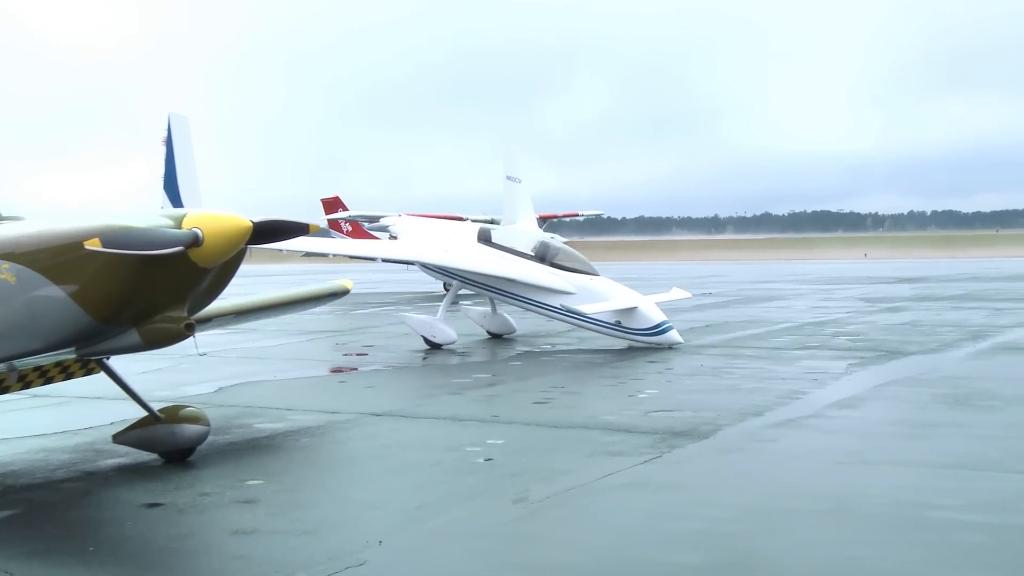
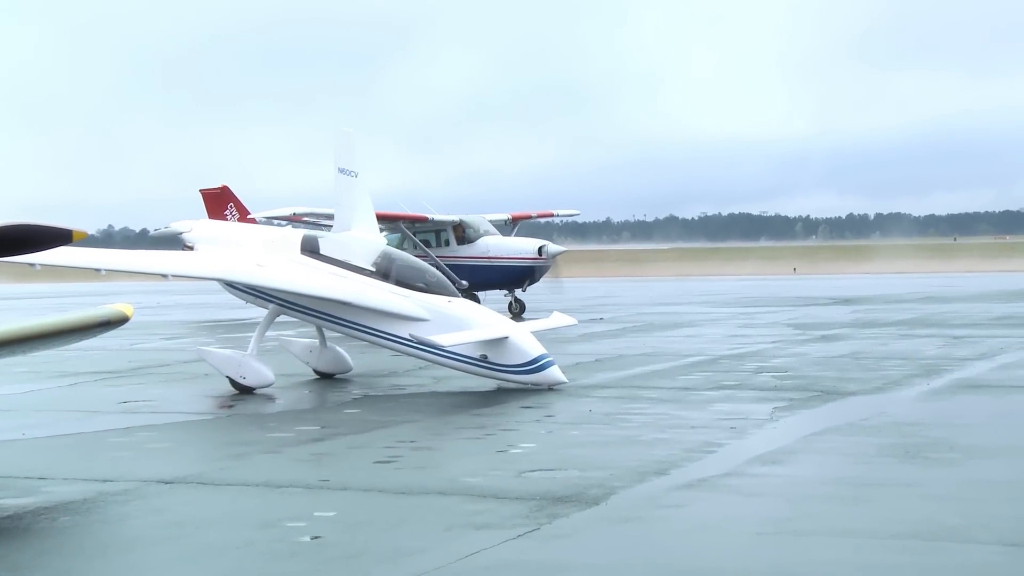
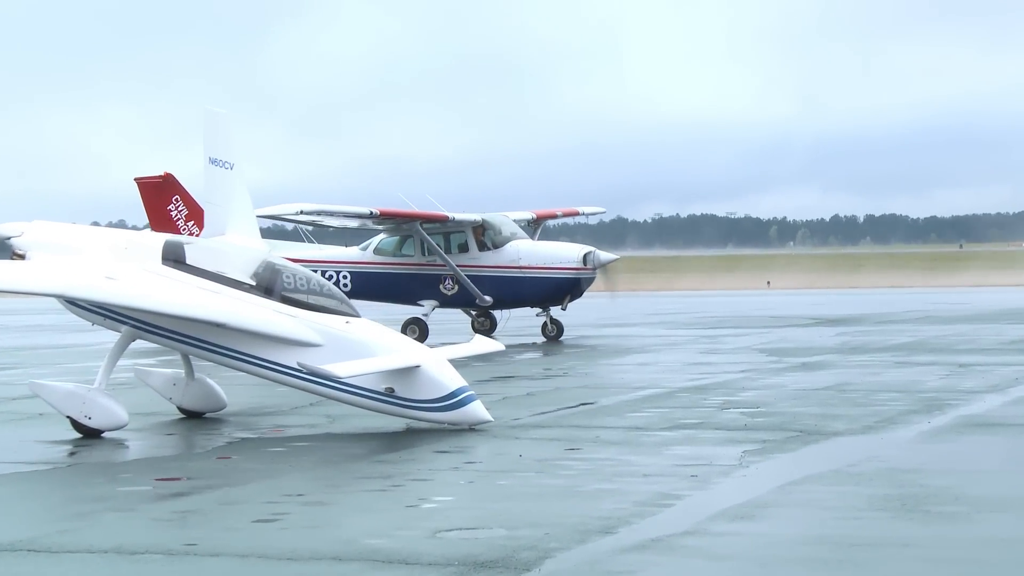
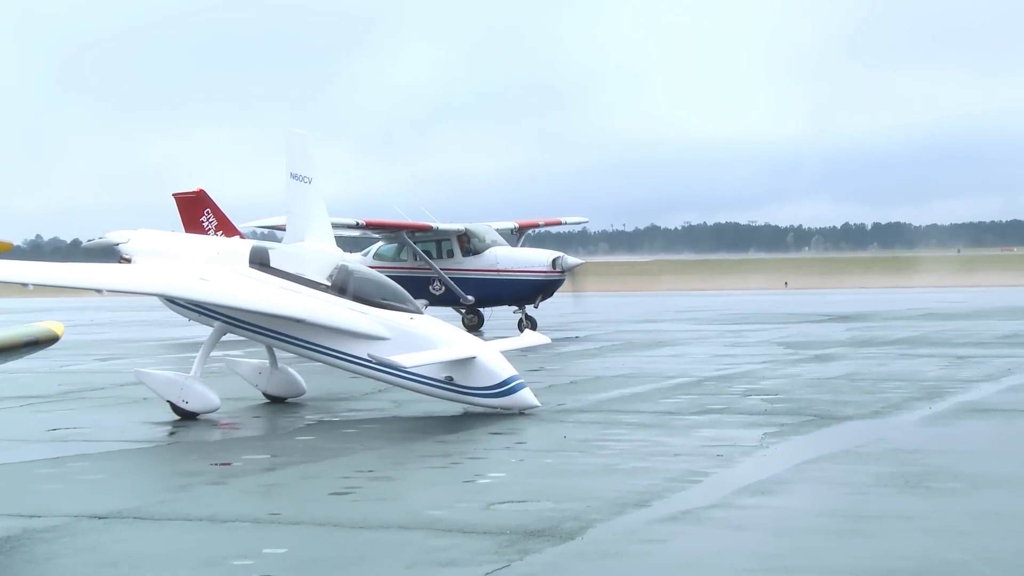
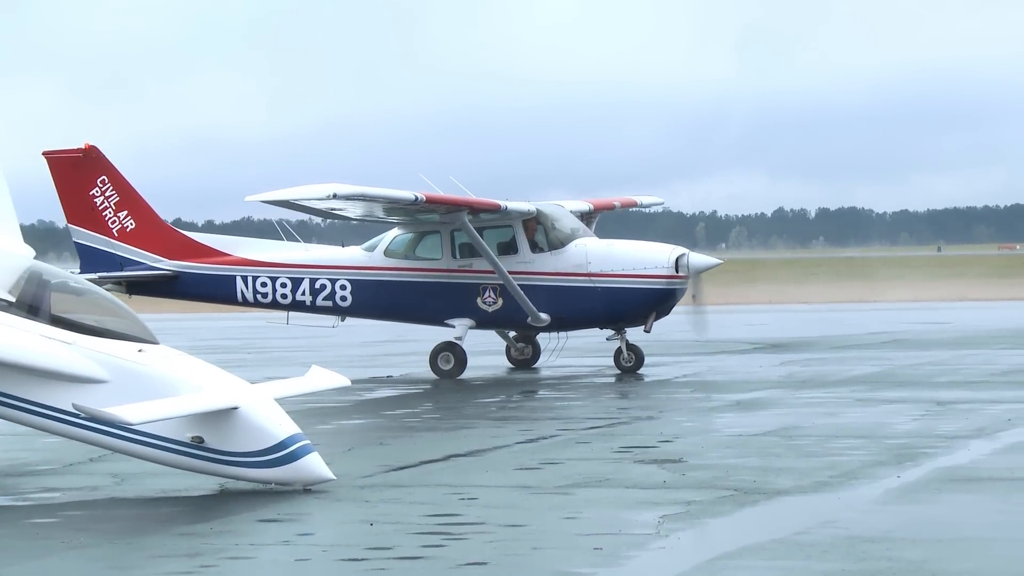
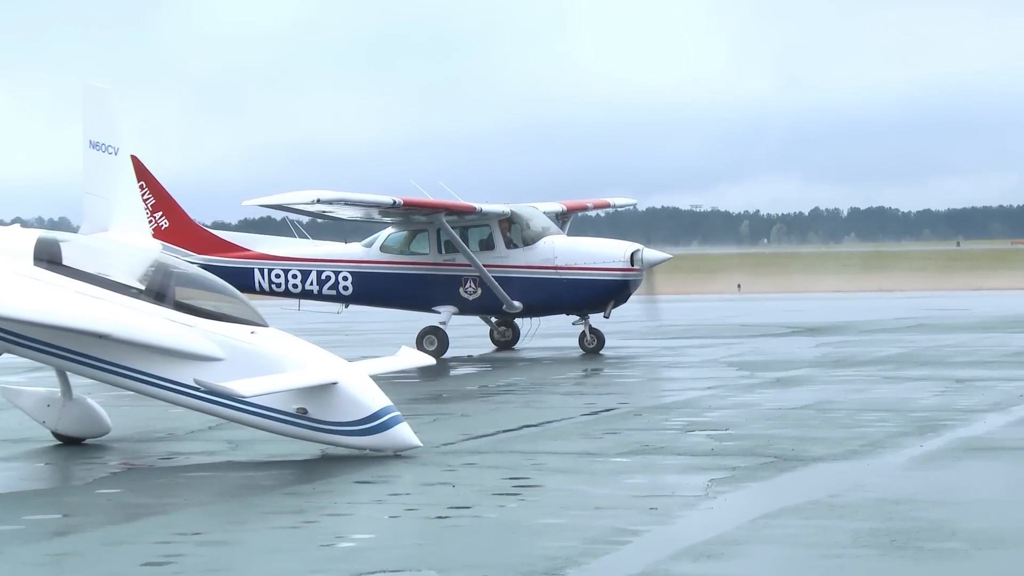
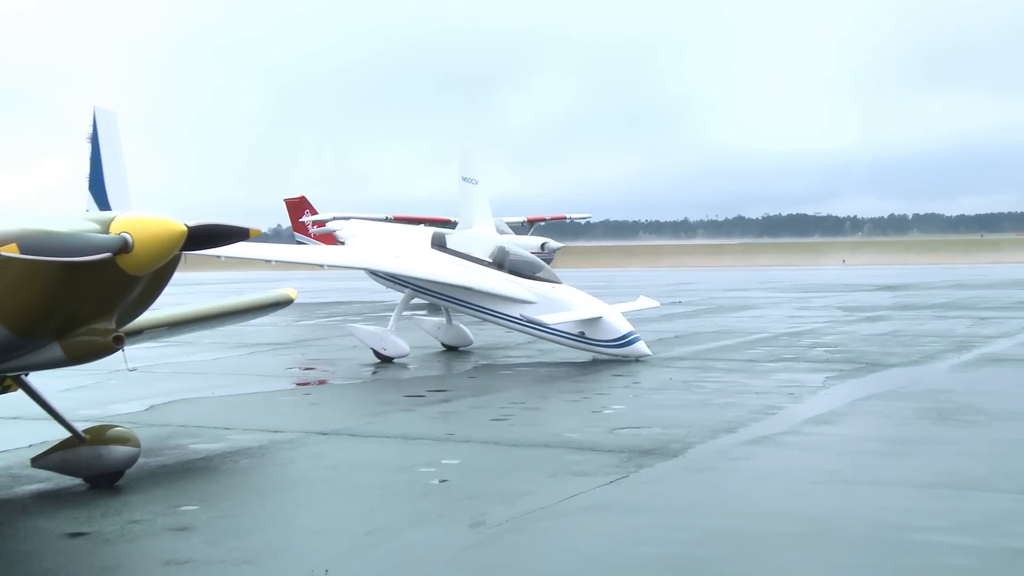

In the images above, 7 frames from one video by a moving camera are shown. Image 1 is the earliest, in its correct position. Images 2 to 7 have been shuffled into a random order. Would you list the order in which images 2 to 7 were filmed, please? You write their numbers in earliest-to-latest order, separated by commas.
7, 2, 4, 3, 6, 5
